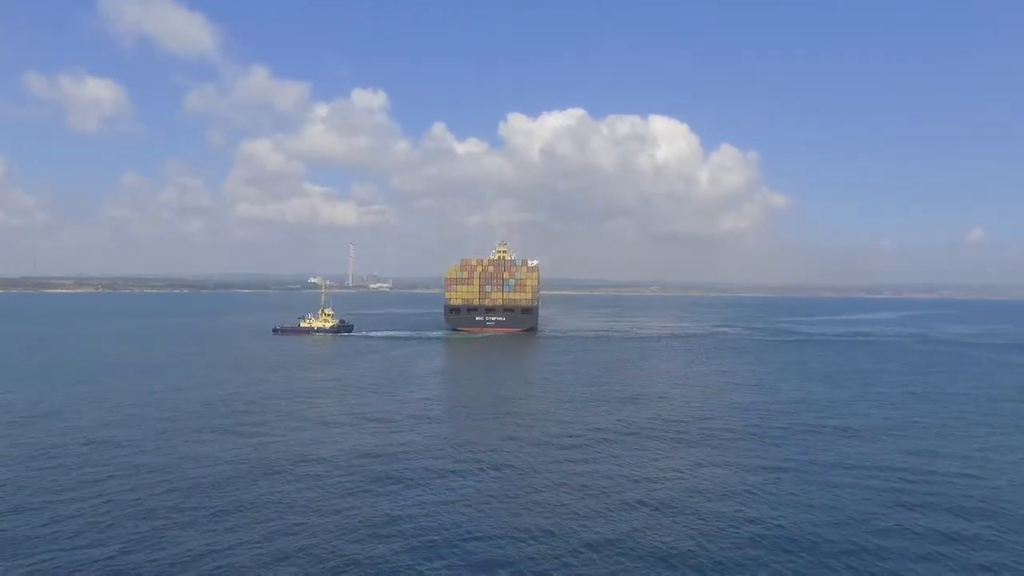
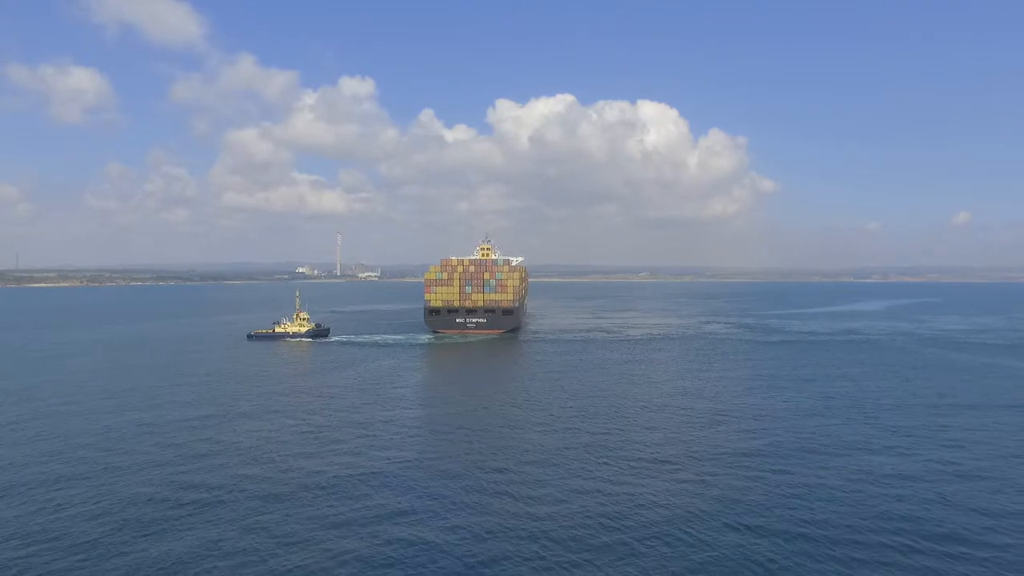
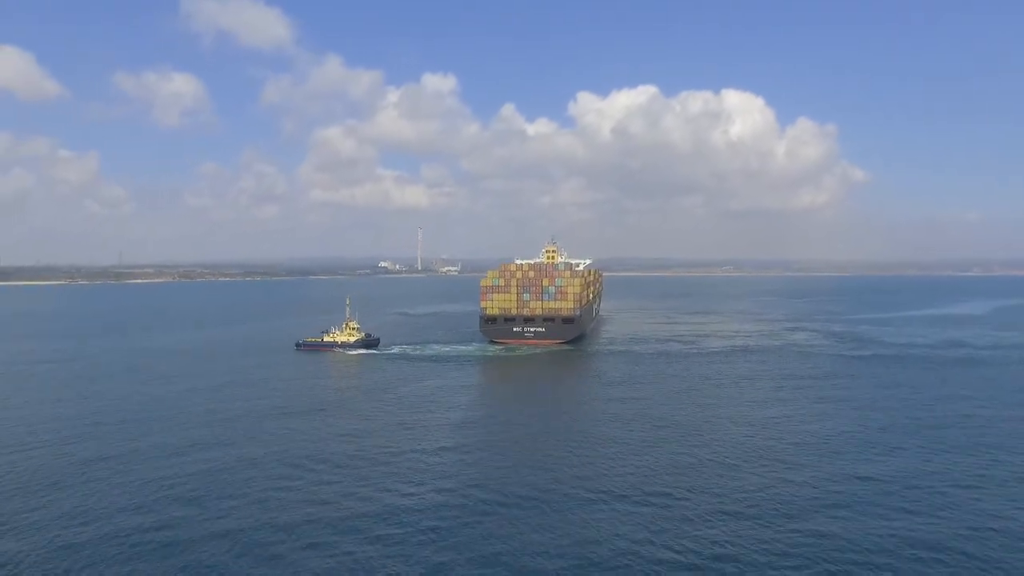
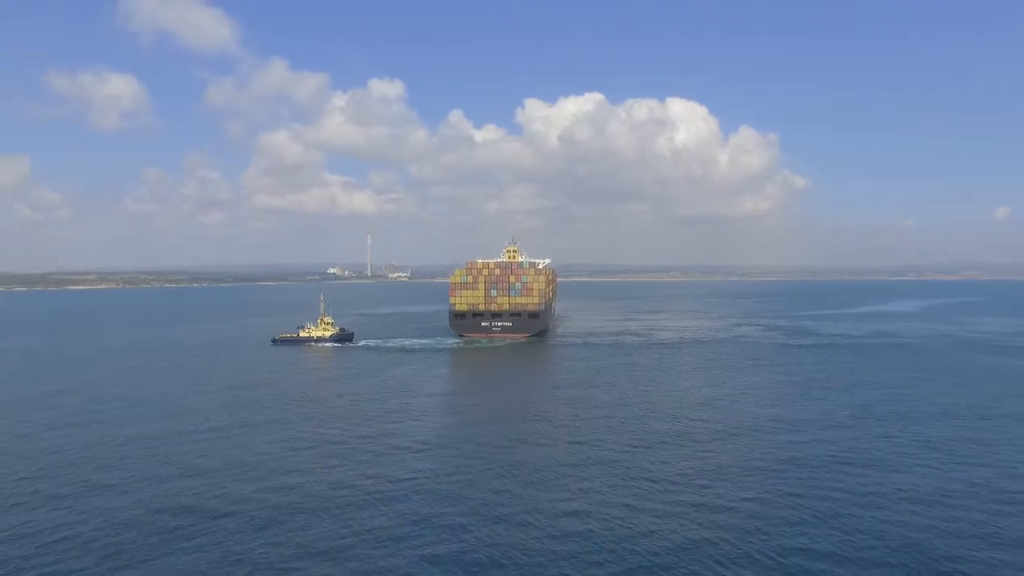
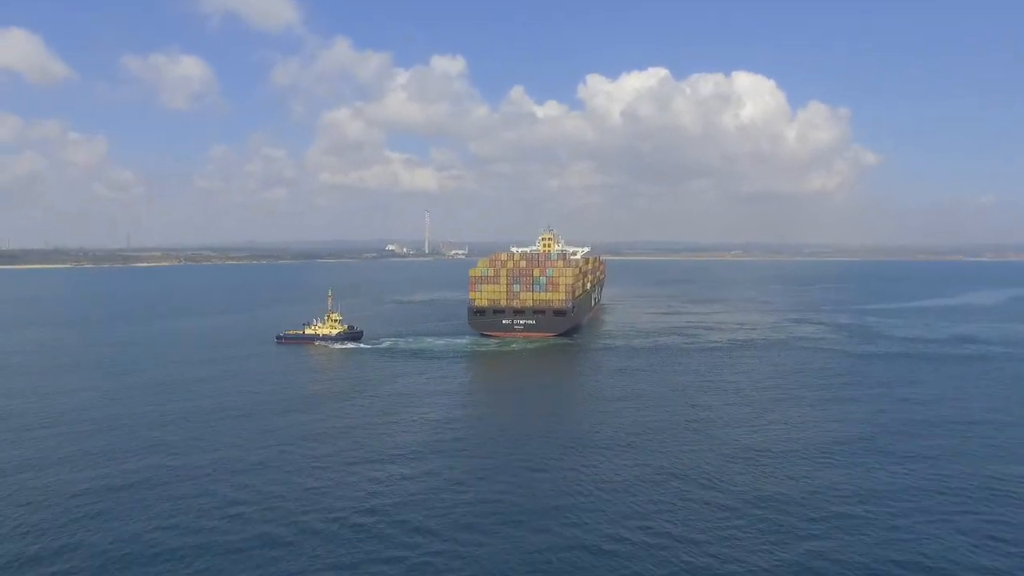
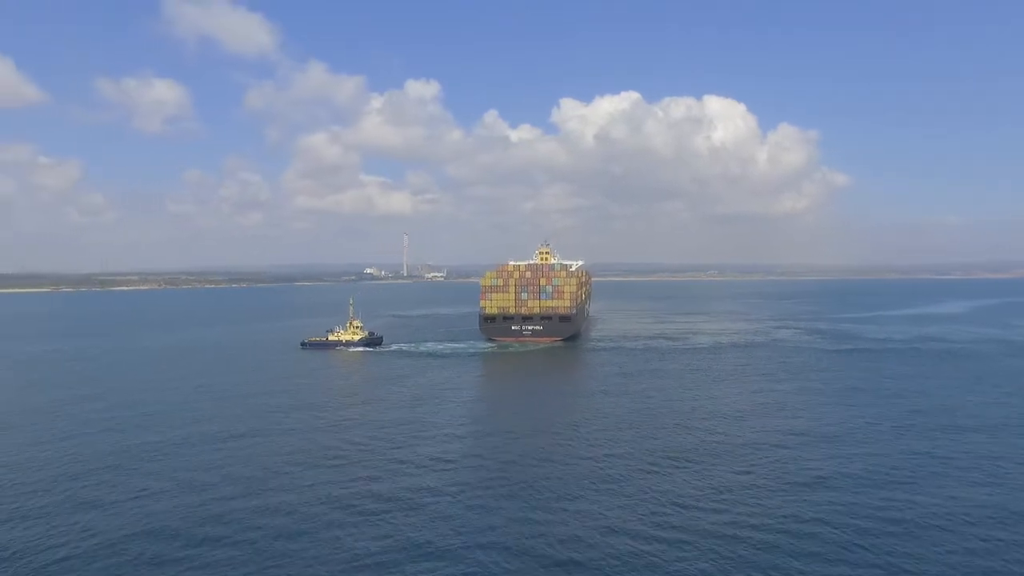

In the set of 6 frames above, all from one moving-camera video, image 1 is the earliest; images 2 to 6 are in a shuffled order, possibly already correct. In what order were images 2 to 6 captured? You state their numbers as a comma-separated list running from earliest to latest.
2, 4, 6, 3, 5
